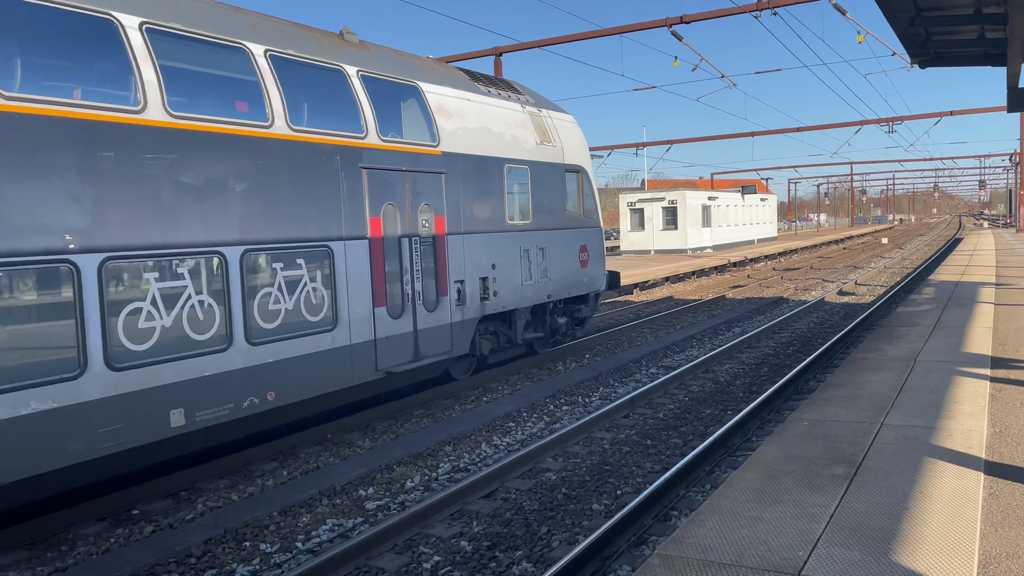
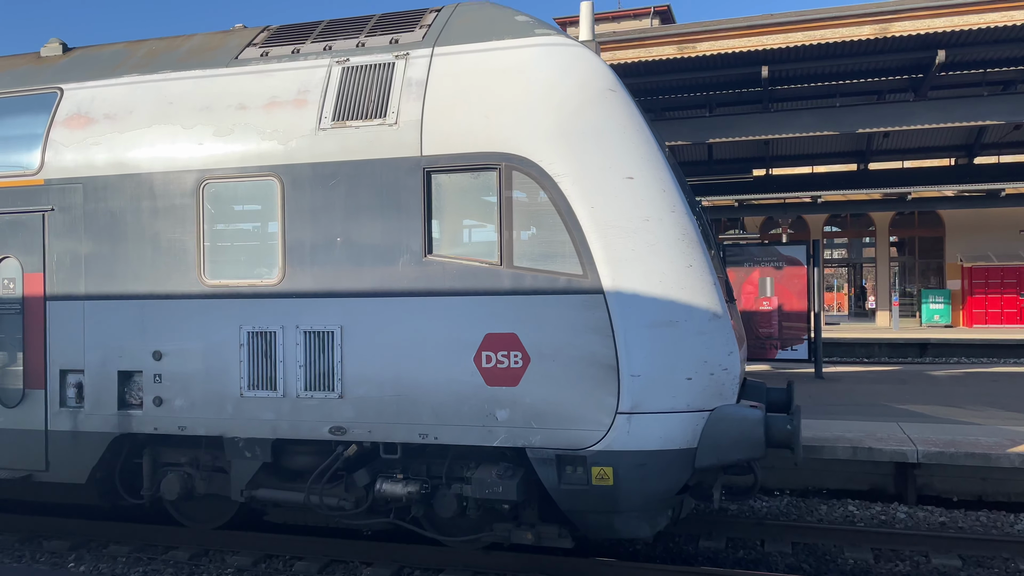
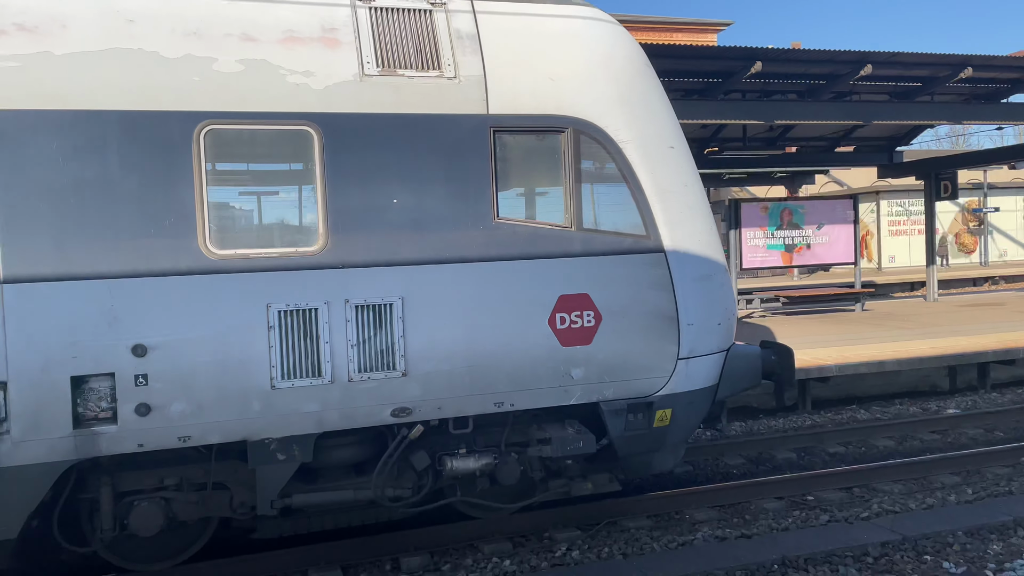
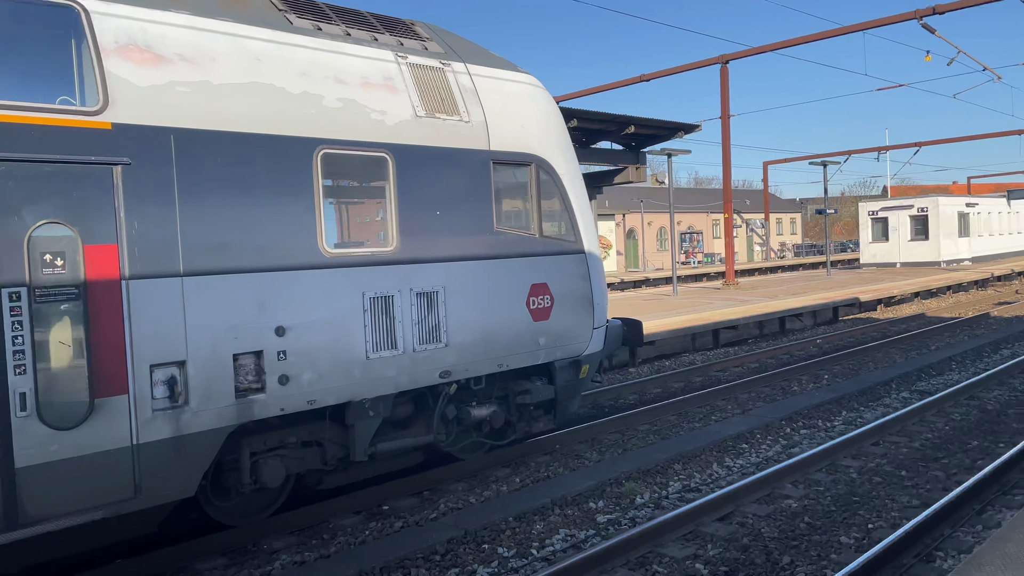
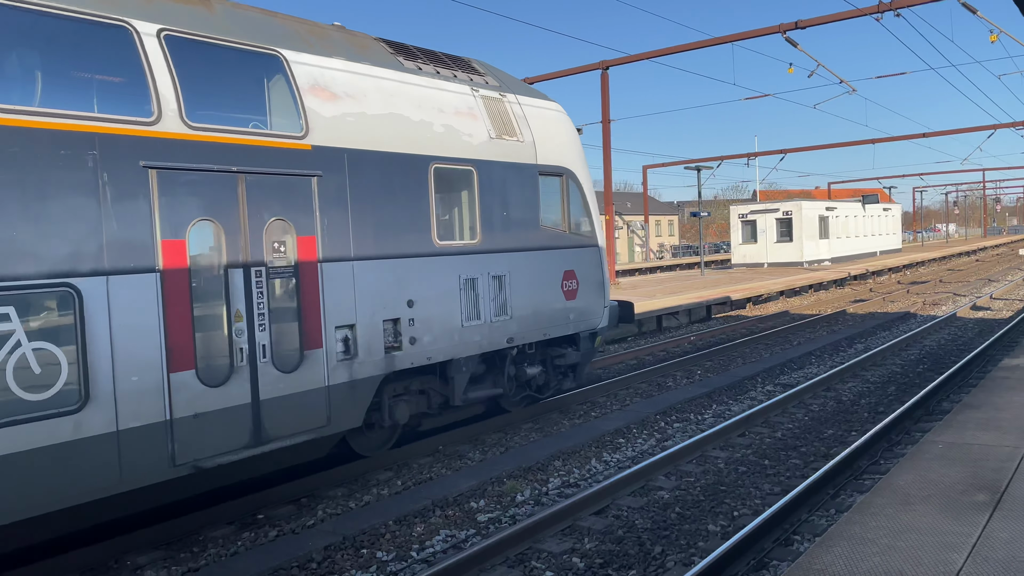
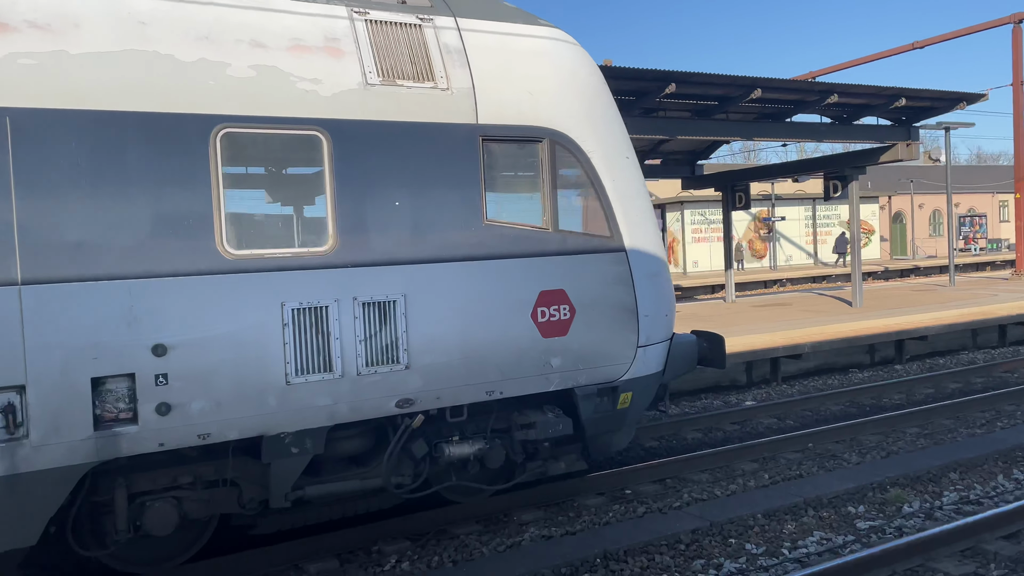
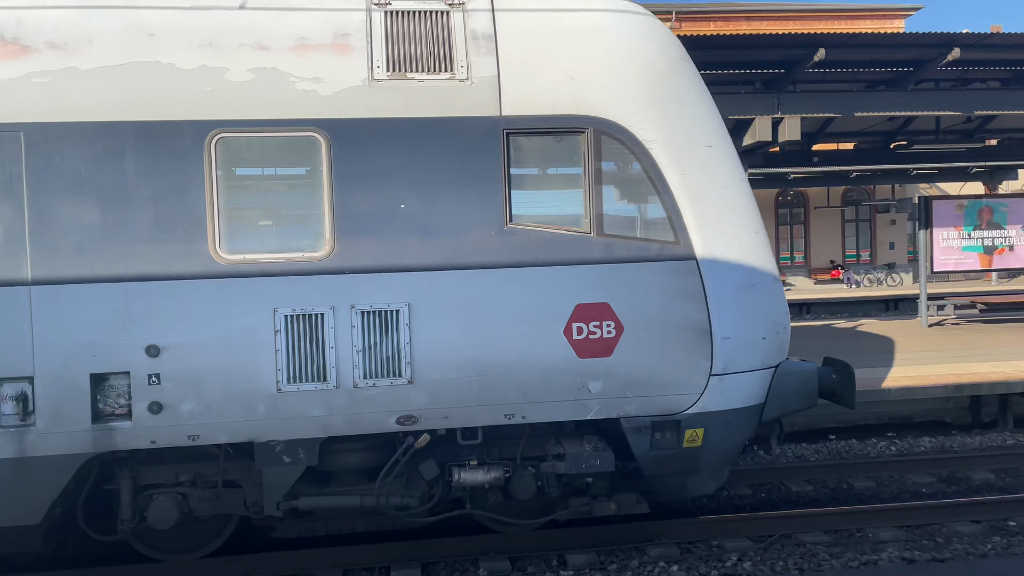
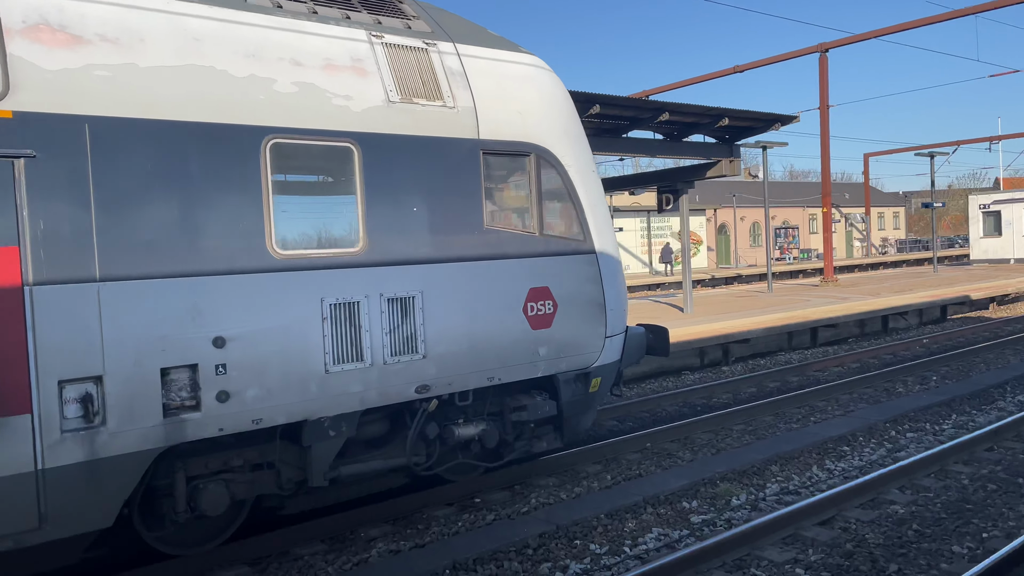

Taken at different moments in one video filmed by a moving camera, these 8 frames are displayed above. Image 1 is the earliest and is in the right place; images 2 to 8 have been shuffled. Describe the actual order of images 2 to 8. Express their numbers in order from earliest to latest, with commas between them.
5, 4, 8, 6, 3, 7, 2
